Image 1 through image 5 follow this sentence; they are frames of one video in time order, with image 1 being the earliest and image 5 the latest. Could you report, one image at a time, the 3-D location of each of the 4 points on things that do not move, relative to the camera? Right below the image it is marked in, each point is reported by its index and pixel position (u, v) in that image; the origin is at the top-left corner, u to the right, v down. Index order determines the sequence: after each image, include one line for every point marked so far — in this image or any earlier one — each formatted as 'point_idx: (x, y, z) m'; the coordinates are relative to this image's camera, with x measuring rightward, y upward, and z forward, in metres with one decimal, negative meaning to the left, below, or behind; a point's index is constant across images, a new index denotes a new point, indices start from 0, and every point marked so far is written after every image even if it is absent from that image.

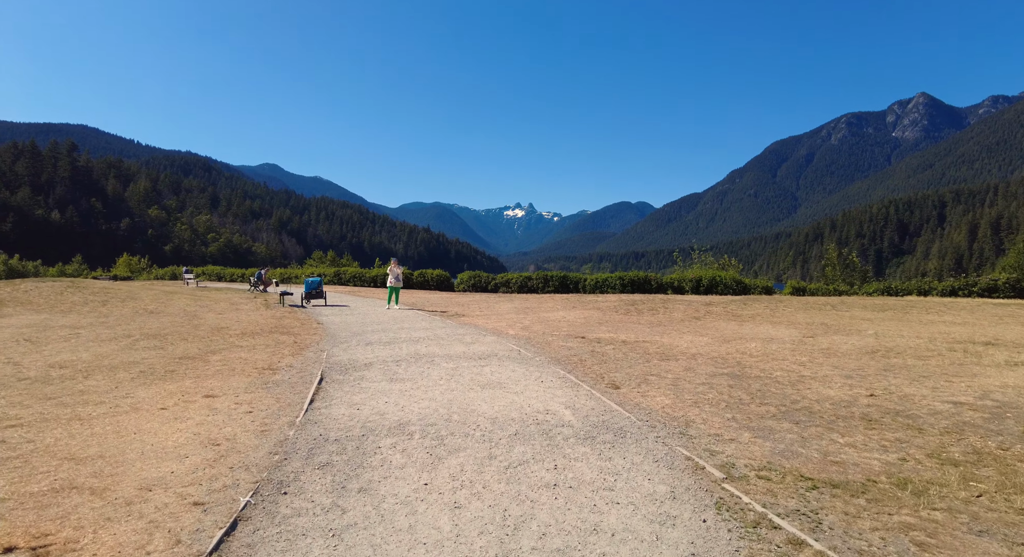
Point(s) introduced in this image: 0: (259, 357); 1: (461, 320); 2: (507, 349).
0: (-4.6, -1.5, +9.6) m
1: (-1.6, -1.3, +16.5) m
2: (-0.1, -1.4, +10.4) m
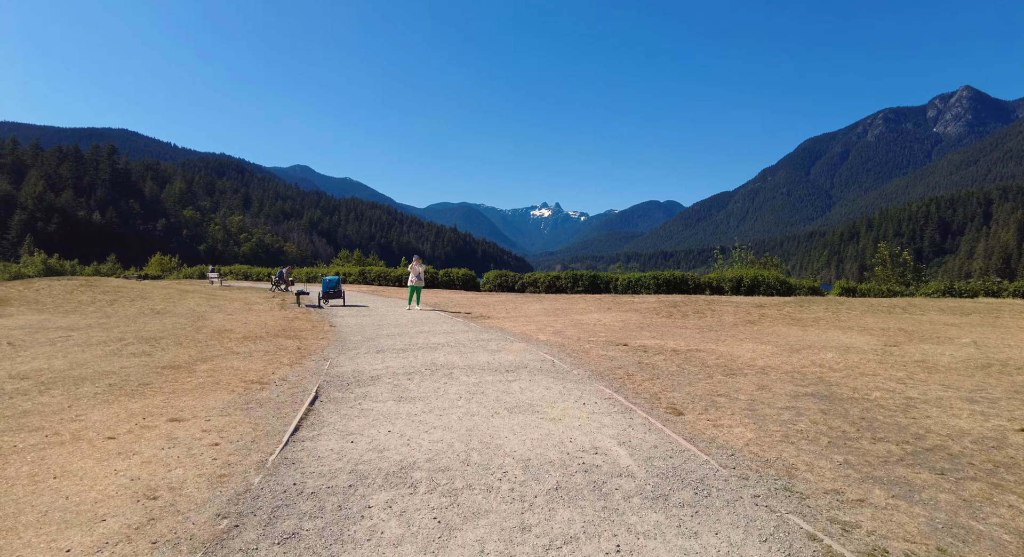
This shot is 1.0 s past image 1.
0: (-4.1, -1.4, +8.3) m
1: (-0.8, -1.3, +15.1) m
2: (+0.5, -1.4, +8.9) m
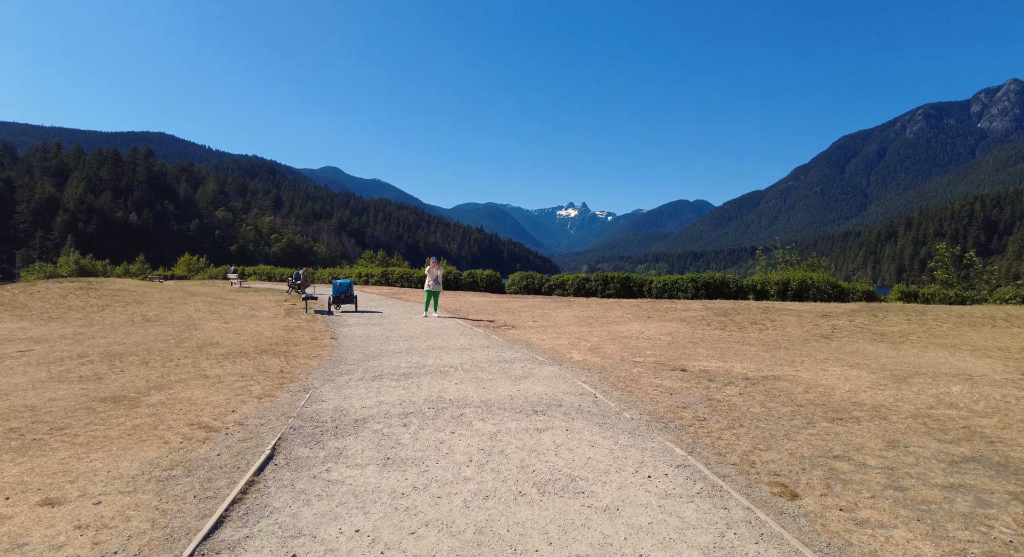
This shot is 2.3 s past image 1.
0: (-3.7, -1.5, +6.5) m
1: (0.0, -1.4, +13.1) m
2: (+0.9, -1.5, +6.9) m
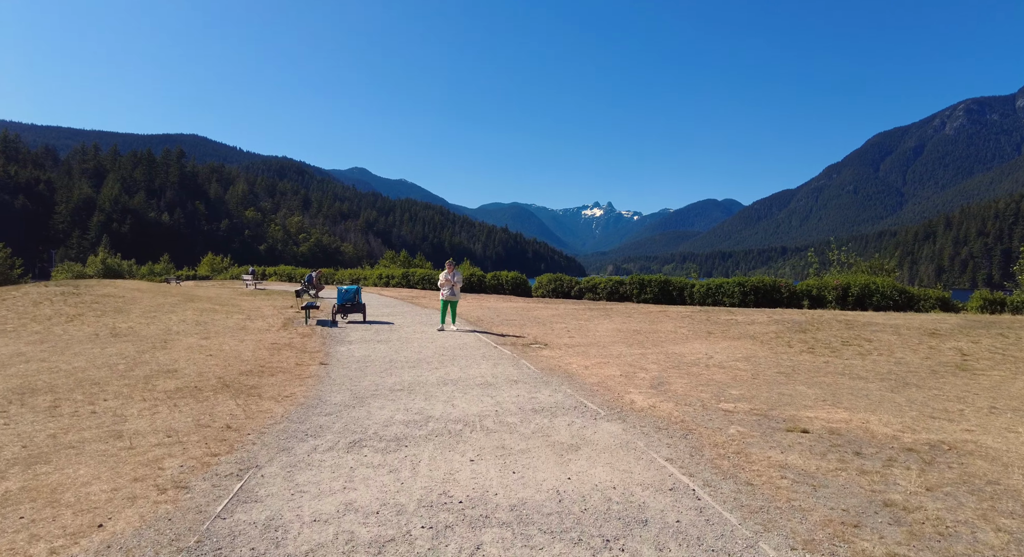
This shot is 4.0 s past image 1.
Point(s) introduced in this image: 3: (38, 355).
0: (-3.3, -1.7, +4.1) m
1: (+0.6, -1.6, +10.5) m
2: (+1.3, -1.7, +4.3) m
3: (-8.7, -1.4, +9.6) m
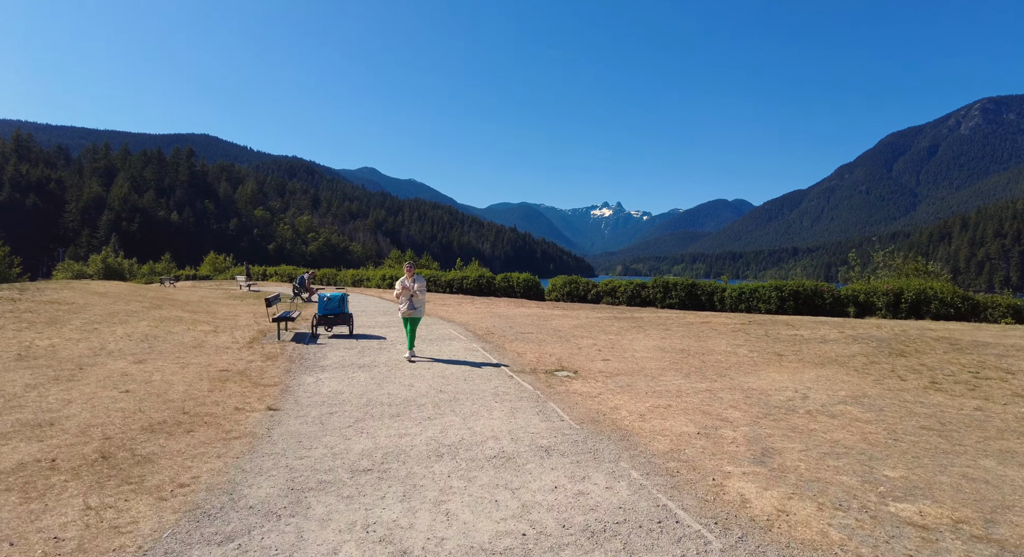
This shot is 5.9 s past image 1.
0: (-3.1, -1.9, +1.3) m
1: (+1.0, -1.8, +7.7) m
2: (+1.5, -1.9, +1.4) m
3: (-8.3, -1.5, +6.9) m
